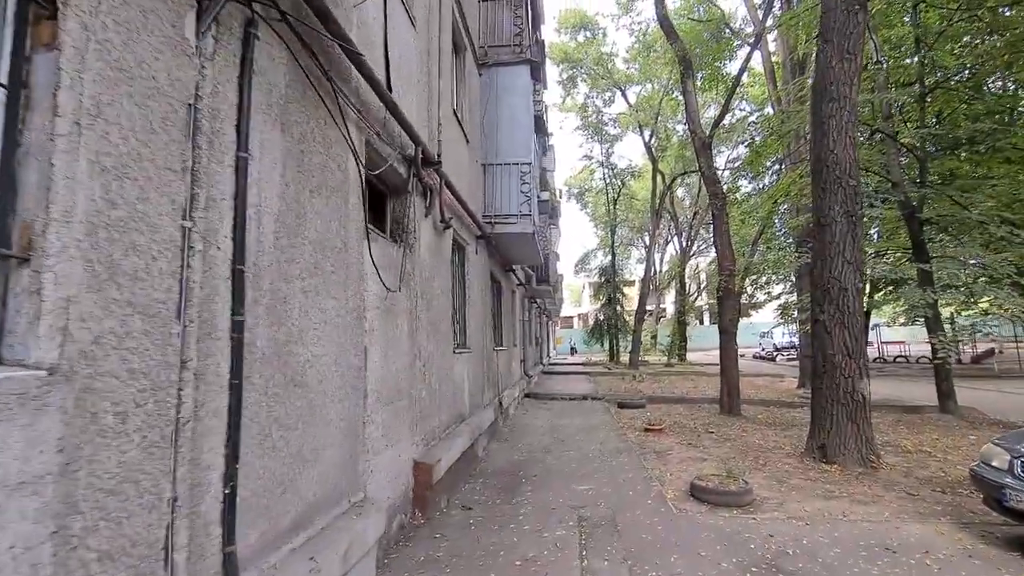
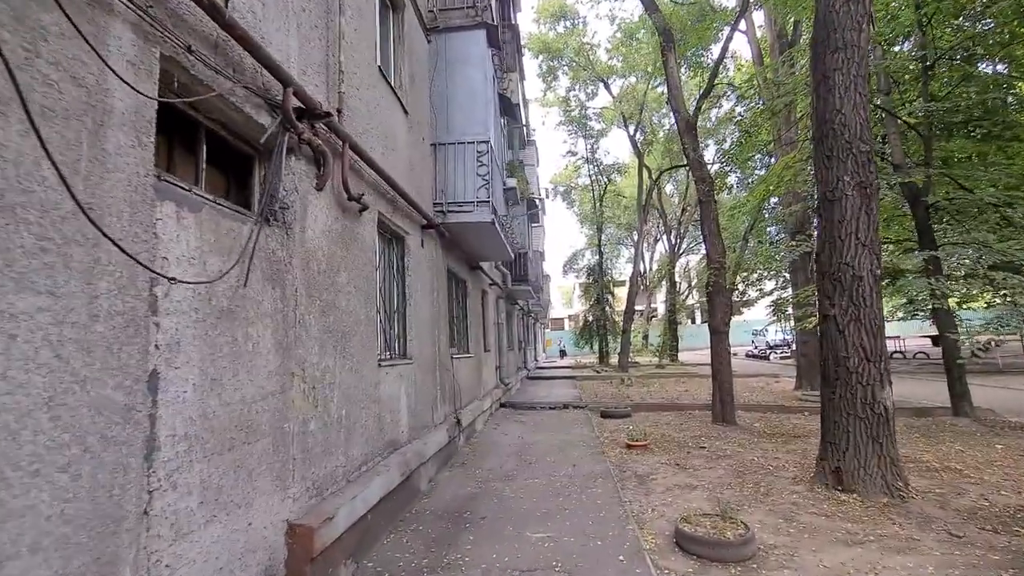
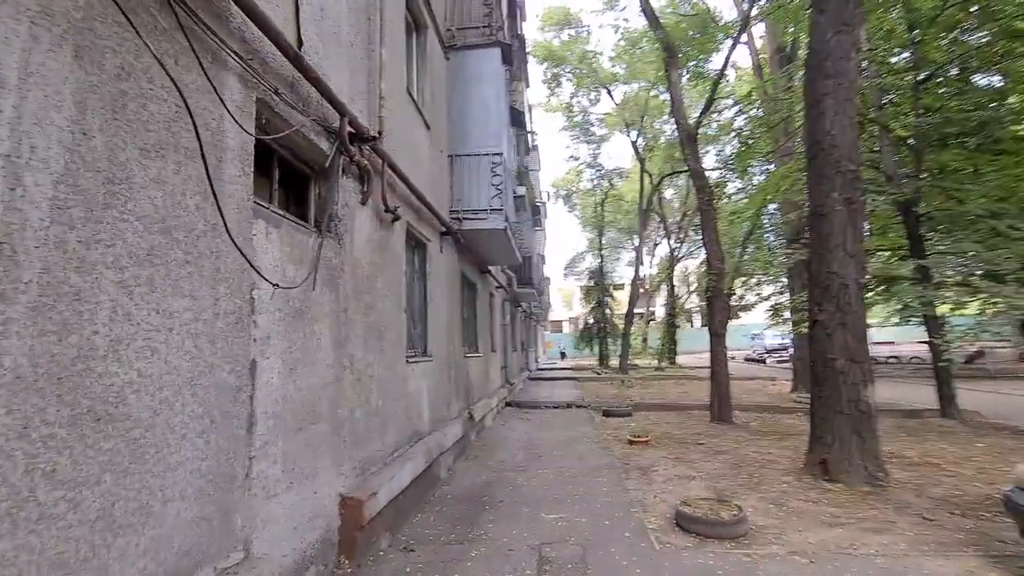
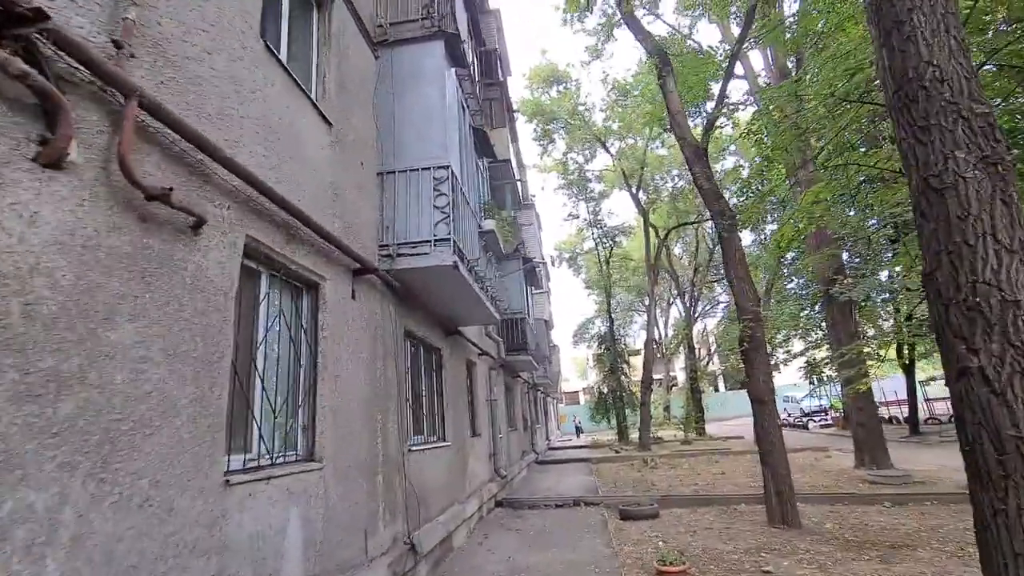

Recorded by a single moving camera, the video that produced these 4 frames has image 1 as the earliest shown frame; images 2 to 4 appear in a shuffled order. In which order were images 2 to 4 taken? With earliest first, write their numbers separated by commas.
3, 2, 4
